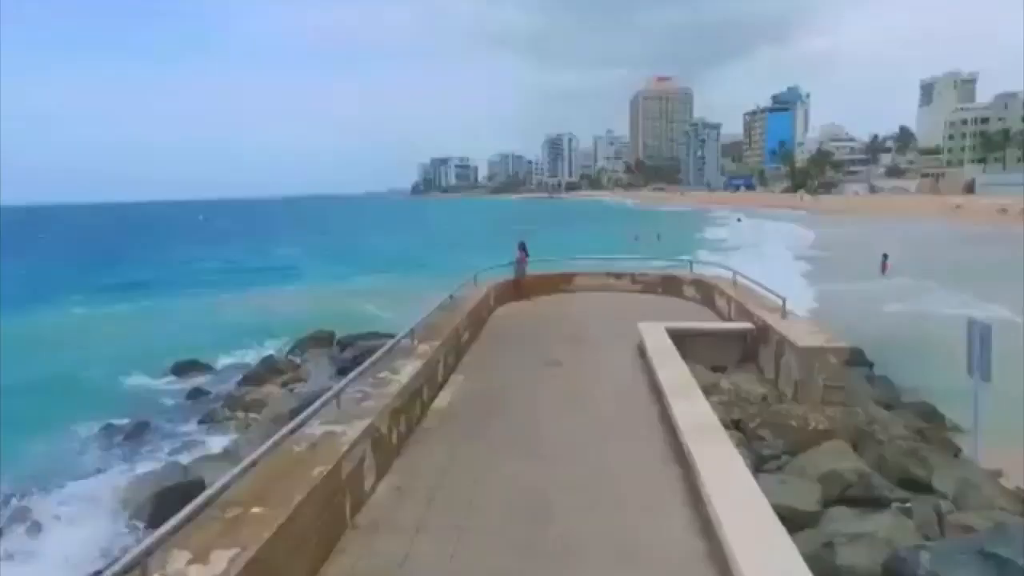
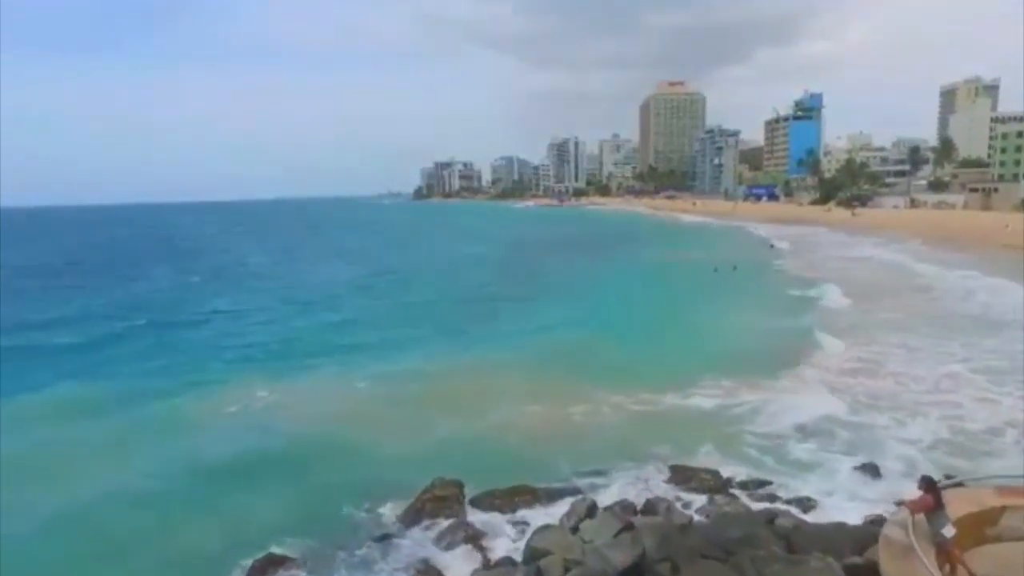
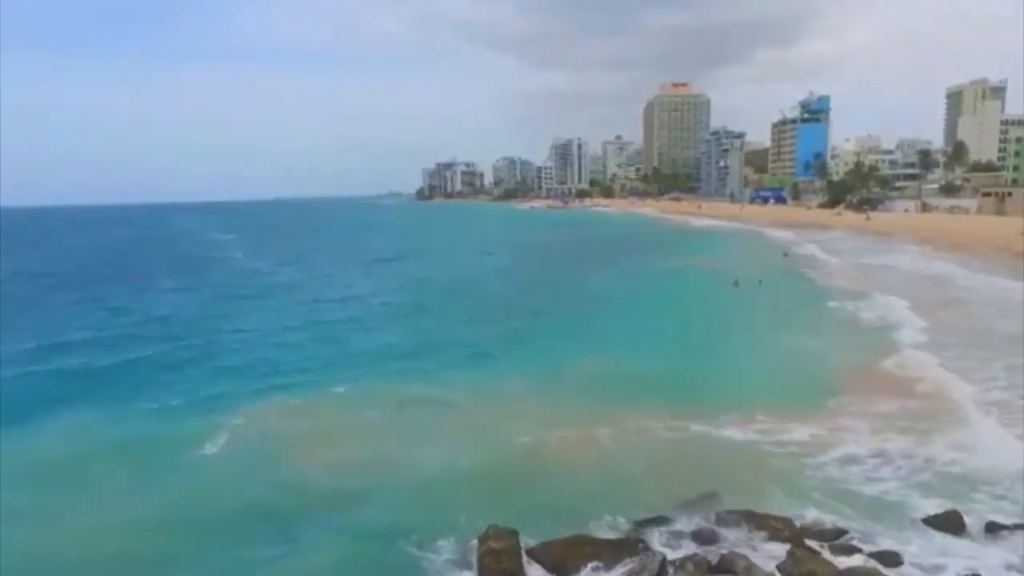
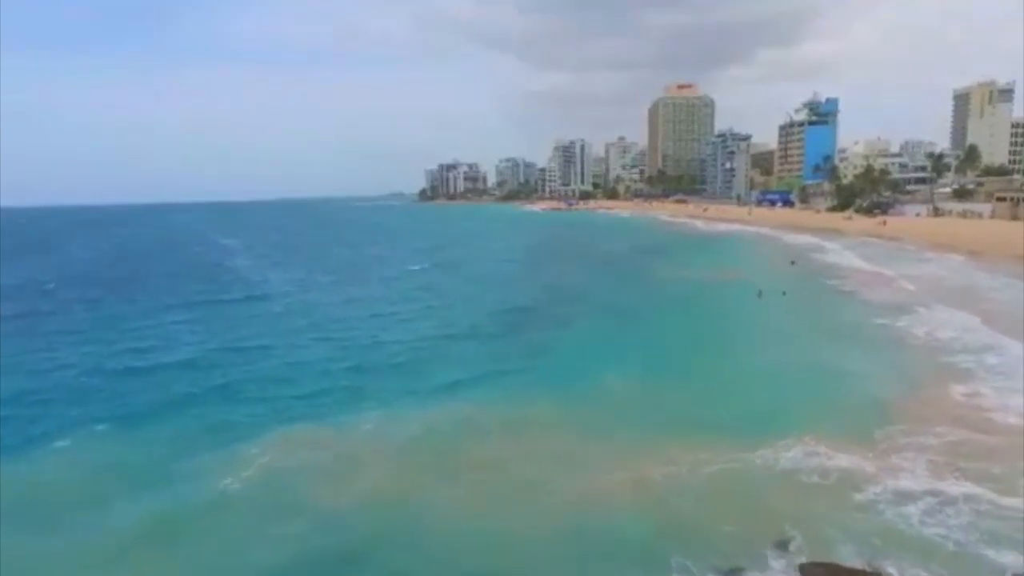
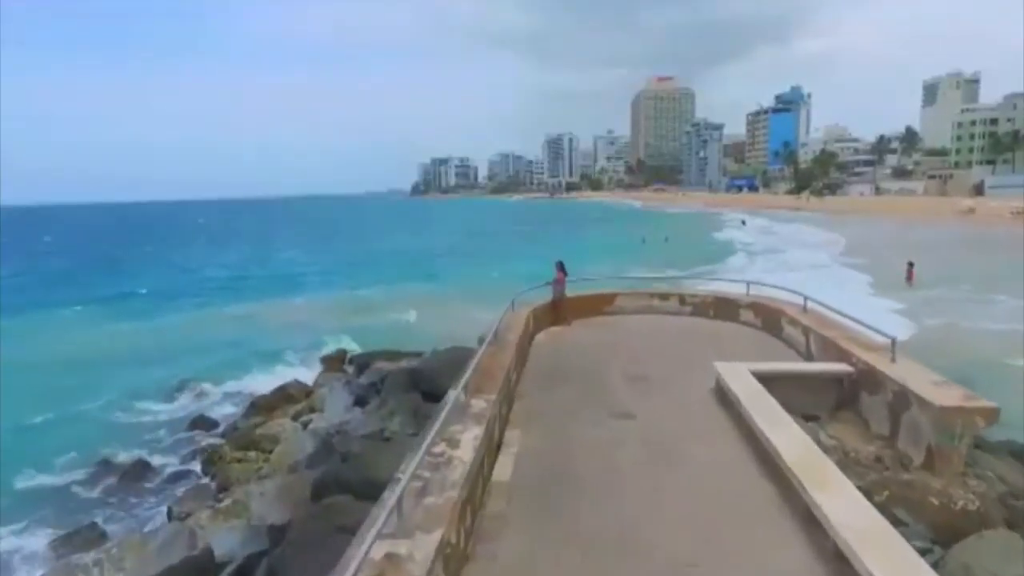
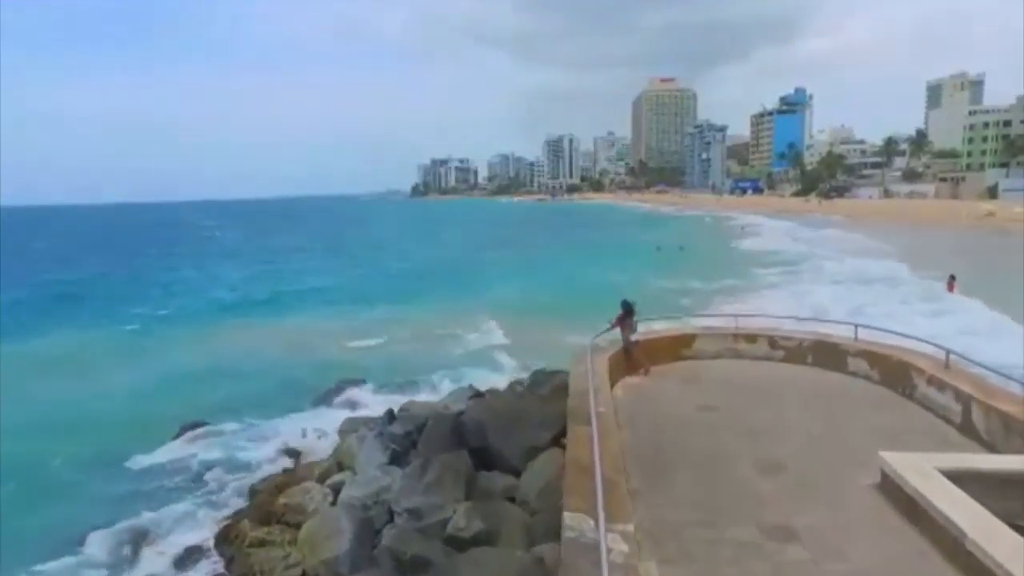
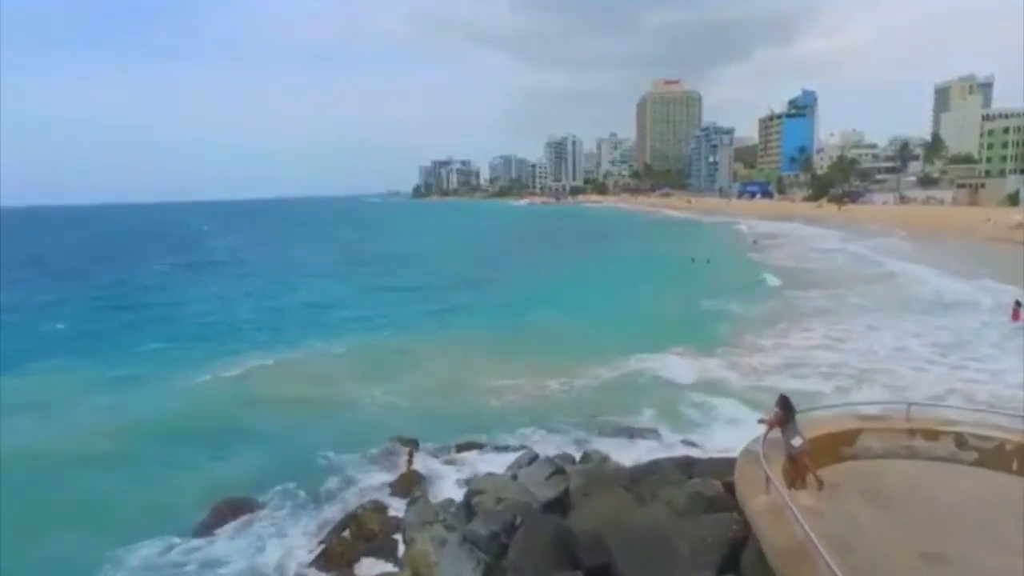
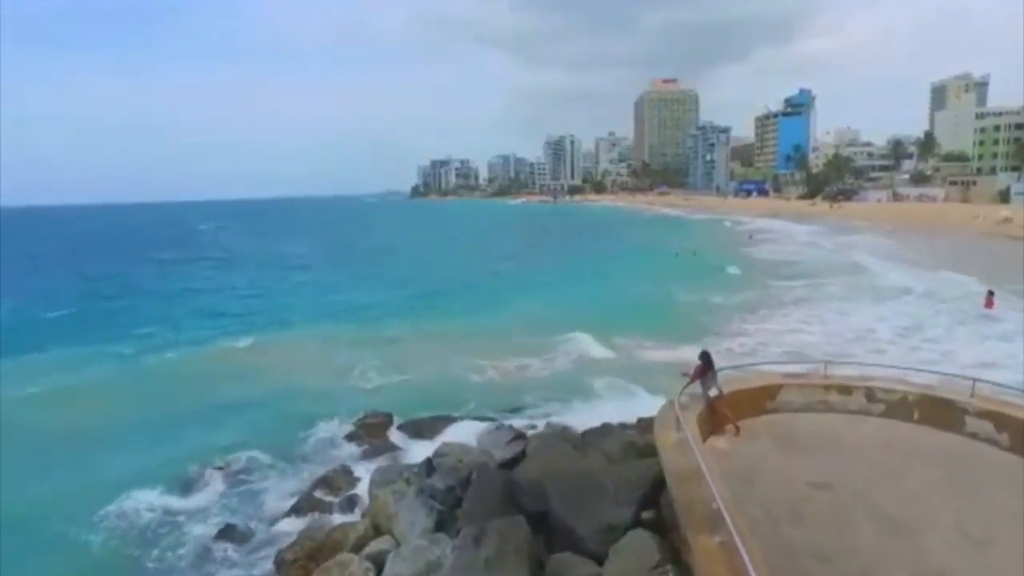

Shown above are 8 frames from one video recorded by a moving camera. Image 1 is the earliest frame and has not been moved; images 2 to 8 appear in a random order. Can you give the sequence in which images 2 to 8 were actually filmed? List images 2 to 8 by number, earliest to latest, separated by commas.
5, 6, 8, 7, 2, 3, 4
